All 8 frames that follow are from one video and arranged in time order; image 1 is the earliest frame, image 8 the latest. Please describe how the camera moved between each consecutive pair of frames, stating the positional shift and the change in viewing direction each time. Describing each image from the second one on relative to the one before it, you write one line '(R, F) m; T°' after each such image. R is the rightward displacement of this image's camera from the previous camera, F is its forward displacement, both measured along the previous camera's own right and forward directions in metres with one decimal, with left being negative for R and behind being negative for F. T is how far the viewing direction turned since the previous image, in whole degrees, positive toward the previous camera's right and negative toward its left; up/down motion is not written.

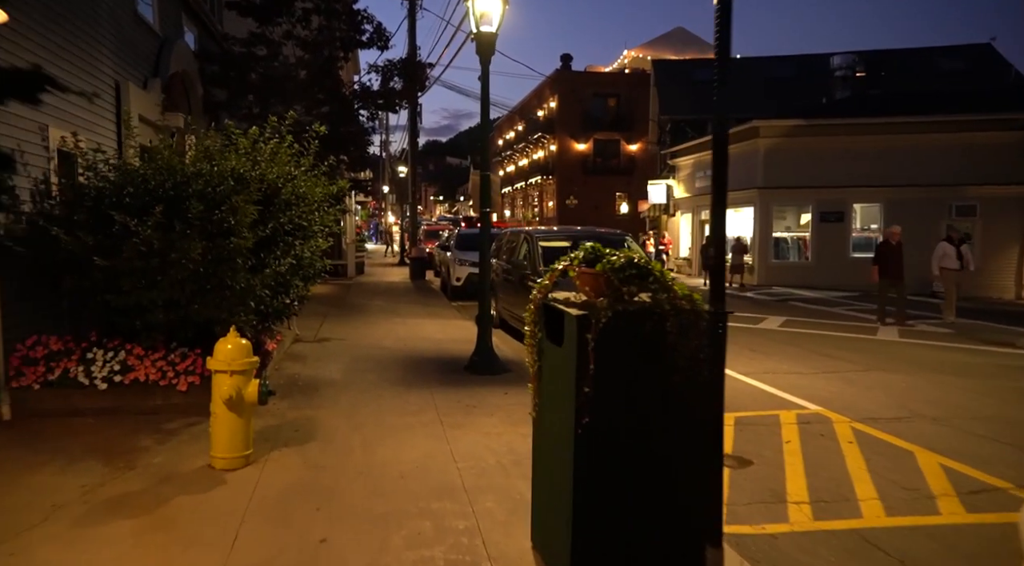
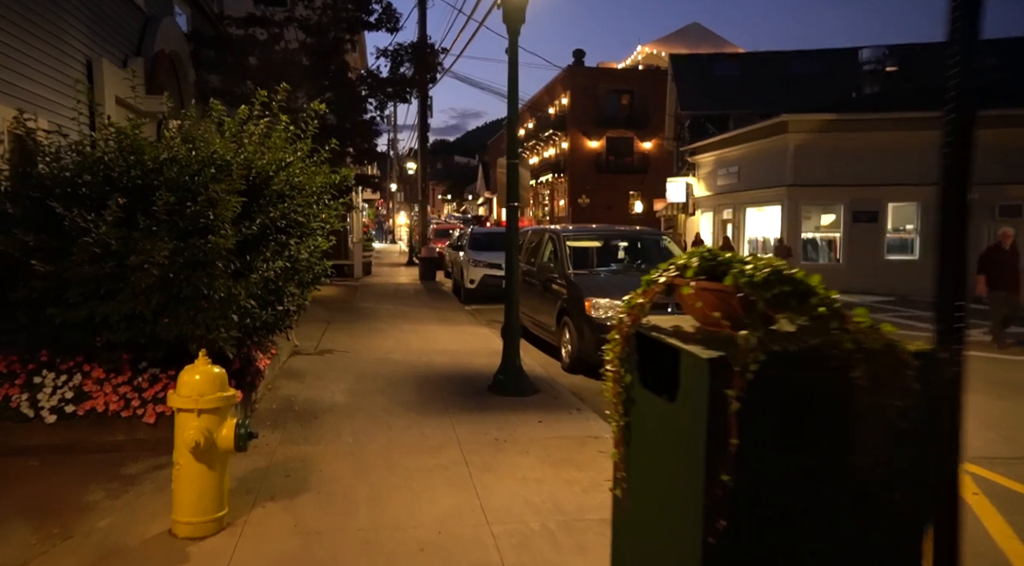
(-0.3, +1.3) m; -1°
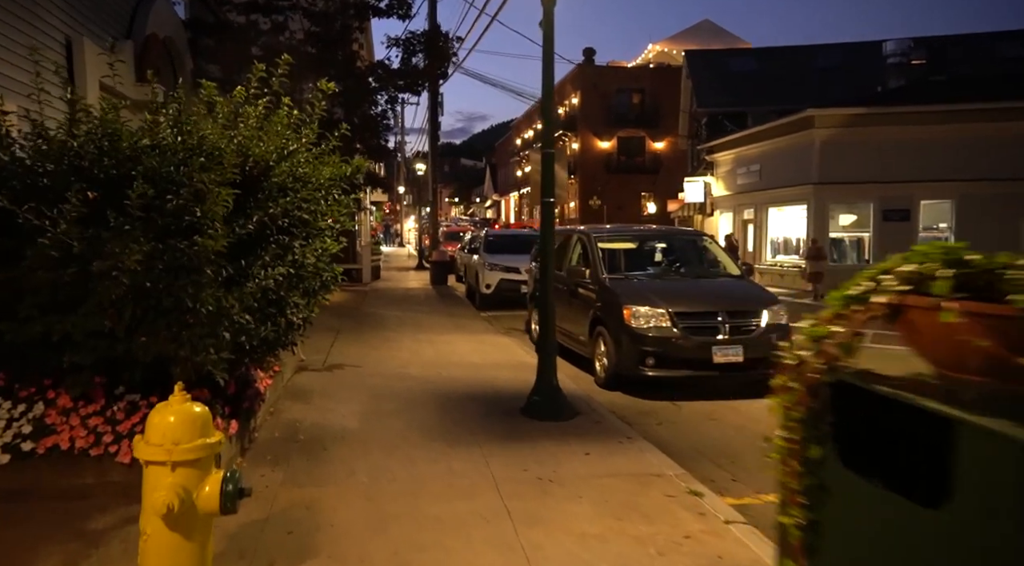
(-0.3, +1.0) m; -1°
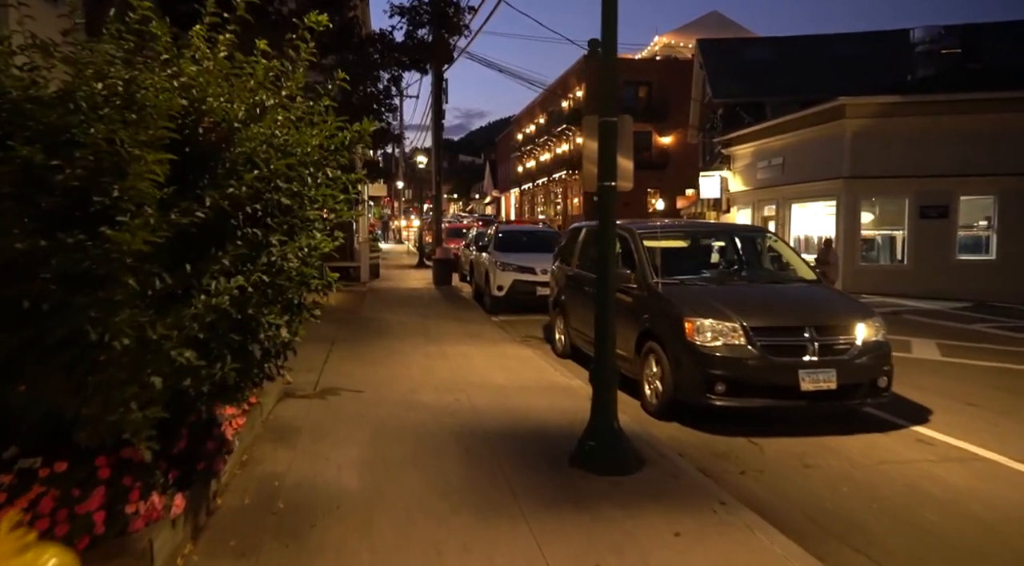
(-0.4, +1.7) m; 0°
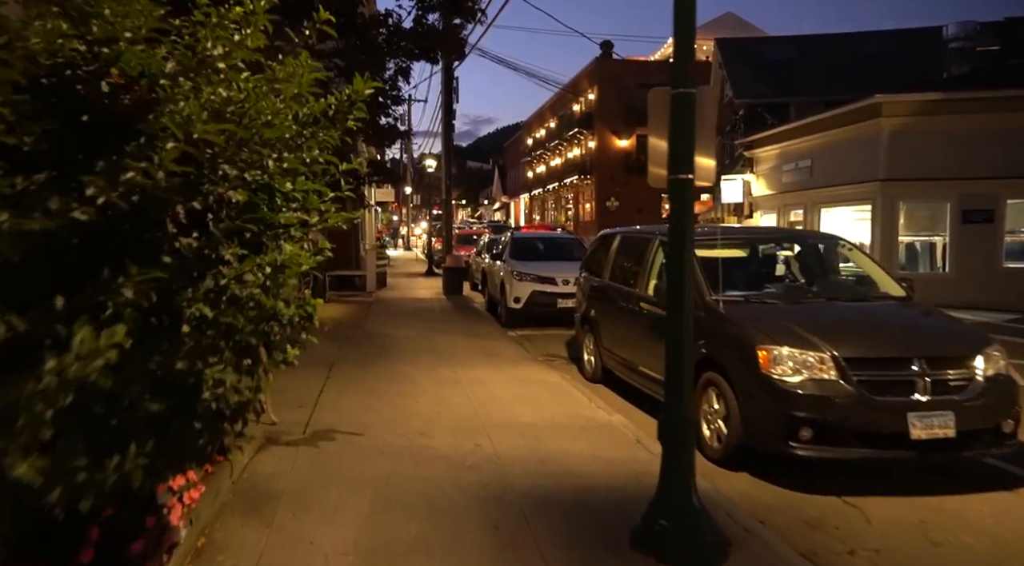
(-0.2, +1.4) m; -1°
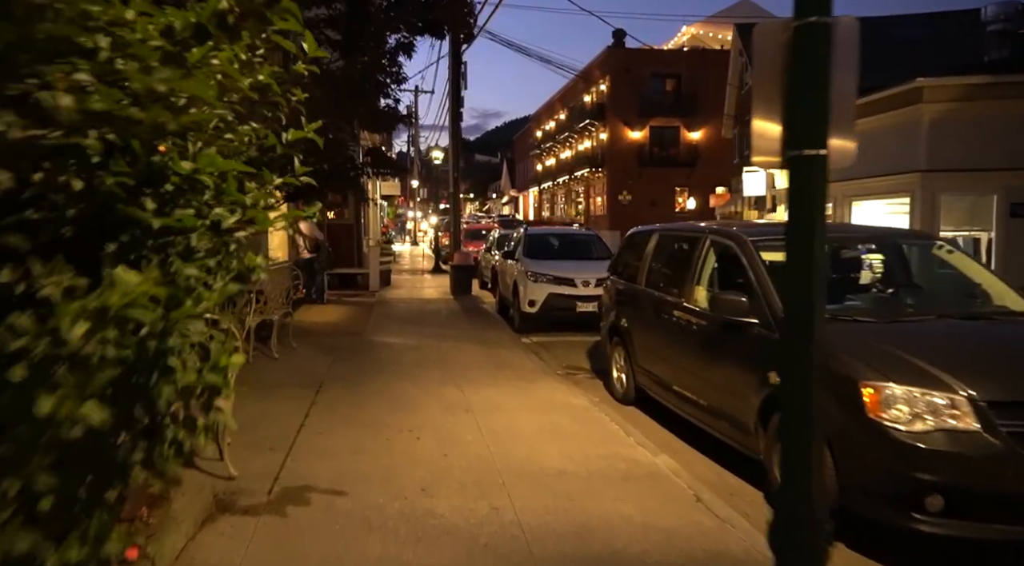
(-0.1, +1.4) m; -1°
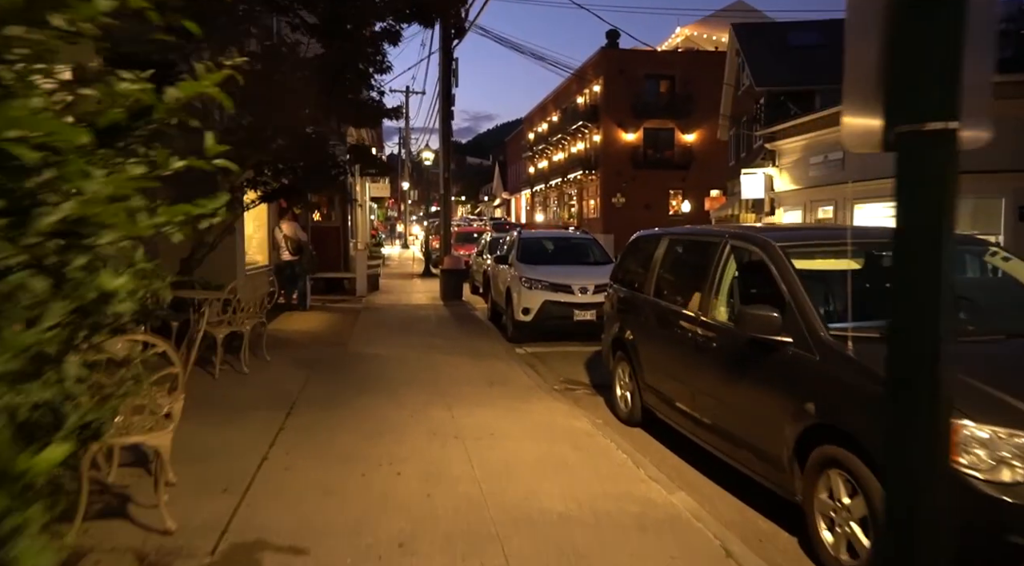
(0.0, +0.8) m; +1°
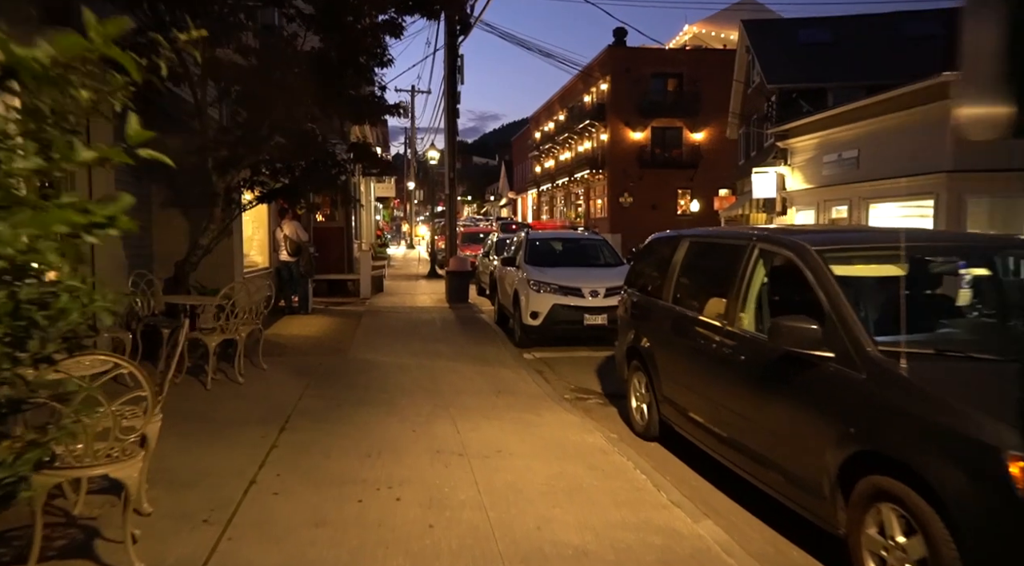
(0.0, +0.5) m; 0°
